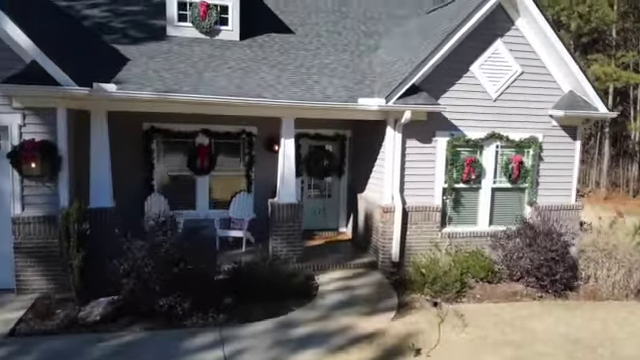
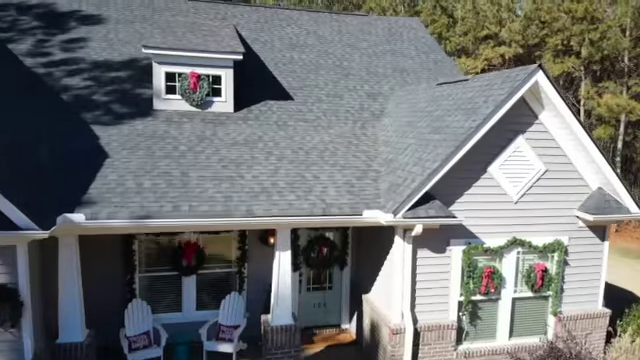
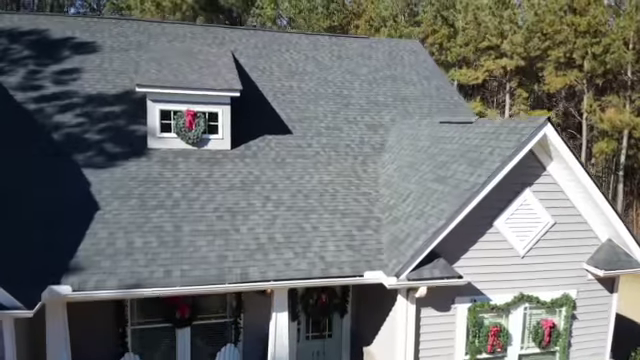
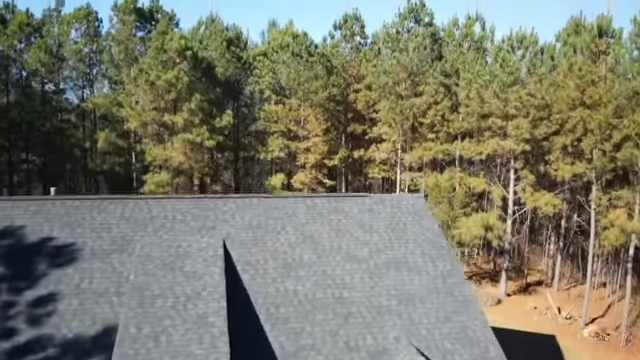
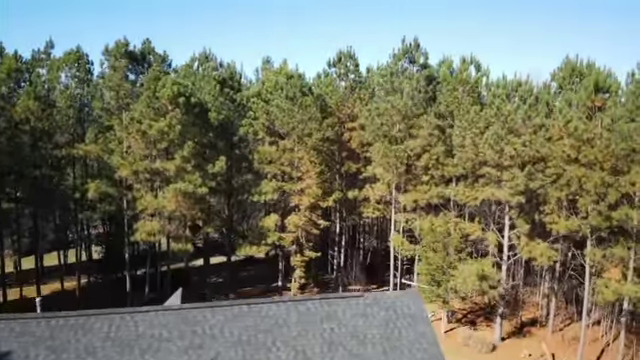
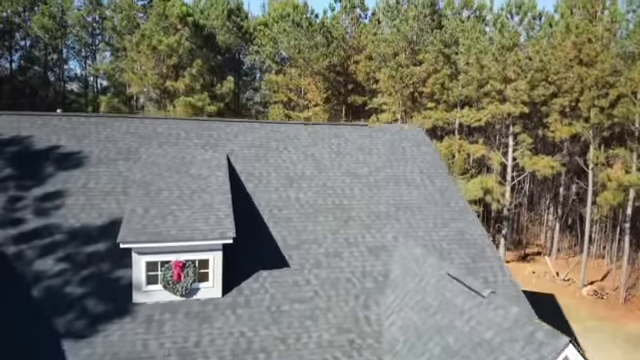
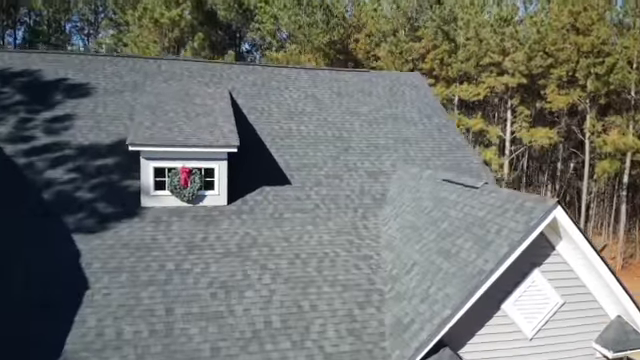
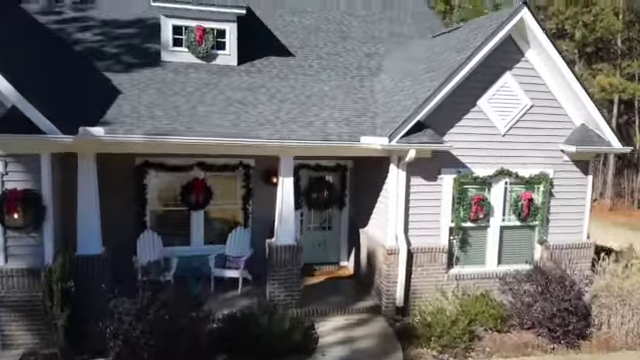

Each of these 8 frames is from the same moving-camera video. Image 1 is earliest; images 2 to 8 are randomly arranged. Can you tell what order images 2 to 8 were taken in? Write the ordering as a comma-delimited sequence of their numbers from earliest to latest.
8, 2, 3, 7, 6, 4, 5
